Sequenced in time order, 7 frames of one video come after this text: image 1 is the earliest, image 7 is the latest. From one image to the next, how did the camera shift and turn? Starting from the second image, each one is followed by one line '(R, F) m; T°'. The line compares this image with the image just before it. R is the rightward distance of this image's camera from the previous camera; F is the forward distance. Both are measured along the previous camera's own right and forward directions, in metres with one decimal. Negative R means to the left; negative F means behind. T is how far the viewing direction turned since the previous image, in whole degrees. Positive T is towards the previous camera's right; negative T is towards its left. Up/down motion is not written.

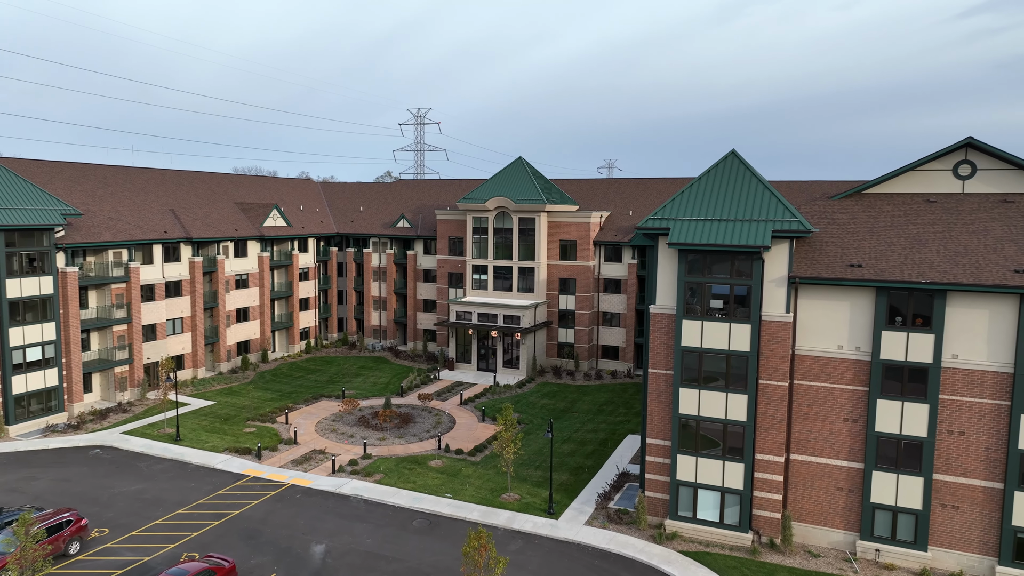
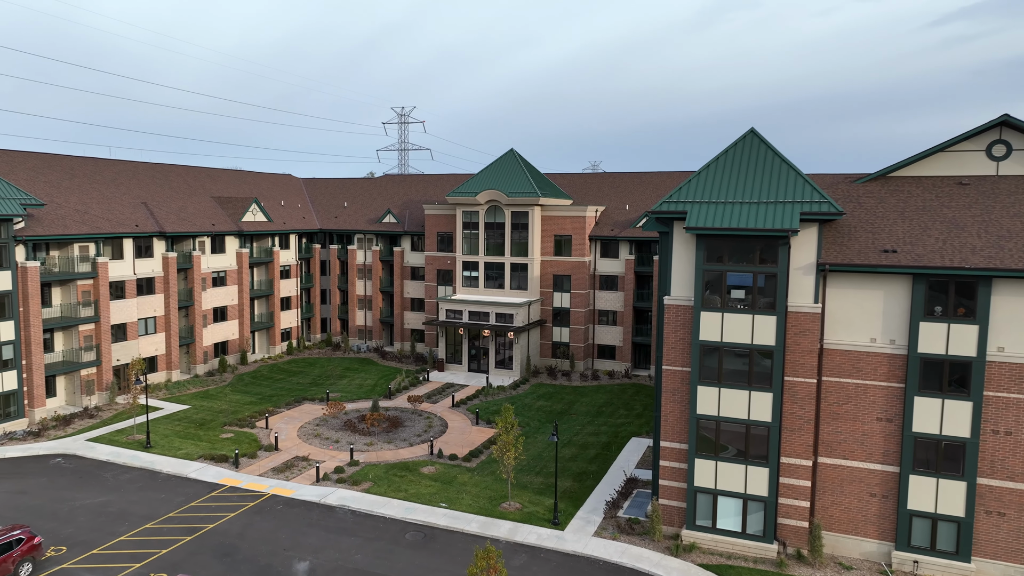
(-0.6, +2.1) m; +1°
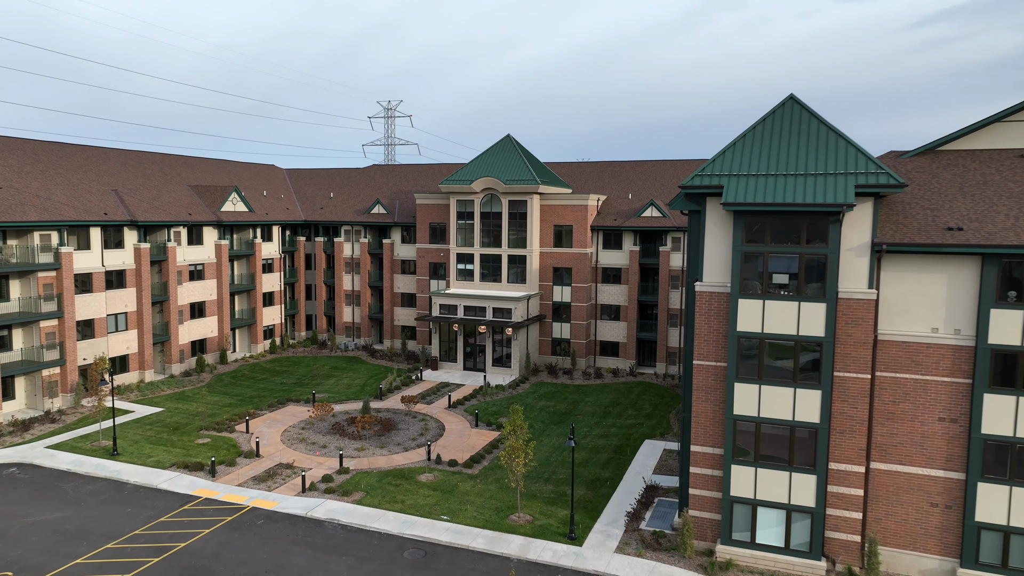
(-0.8, +2.6) m; +1°
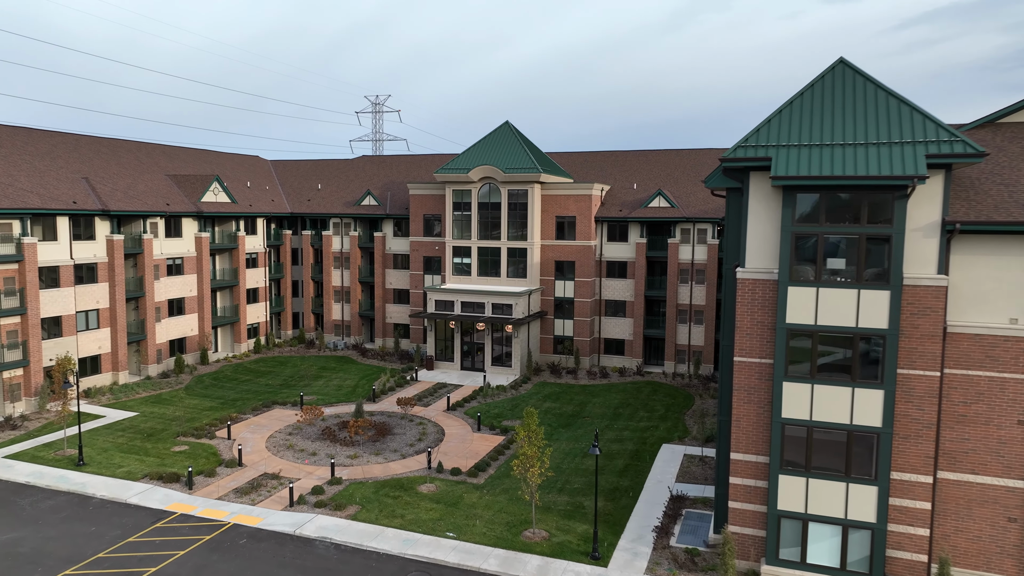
(-0.8, +2.4) m; +1°
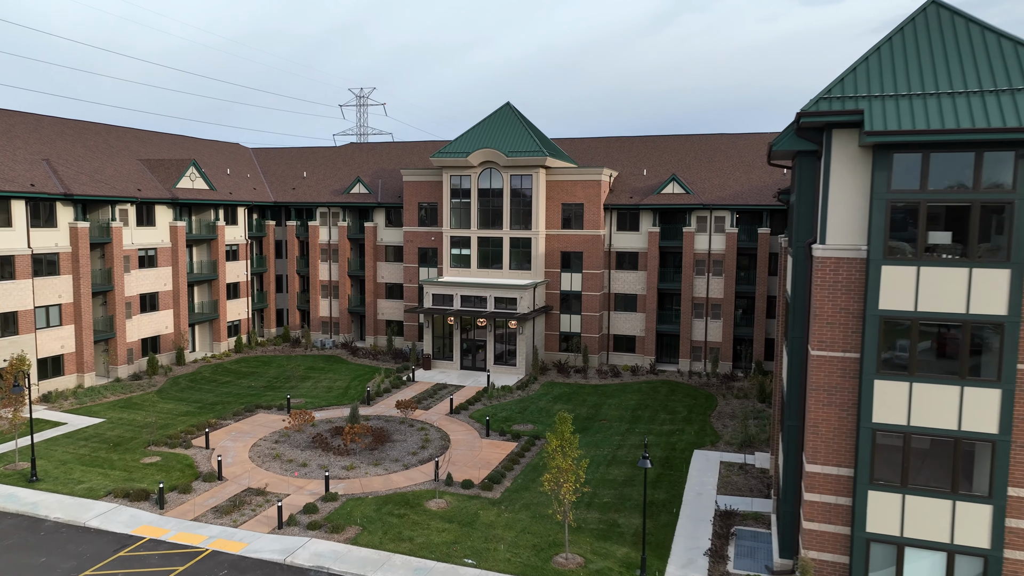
(-1.1, +3.0) m; +1°
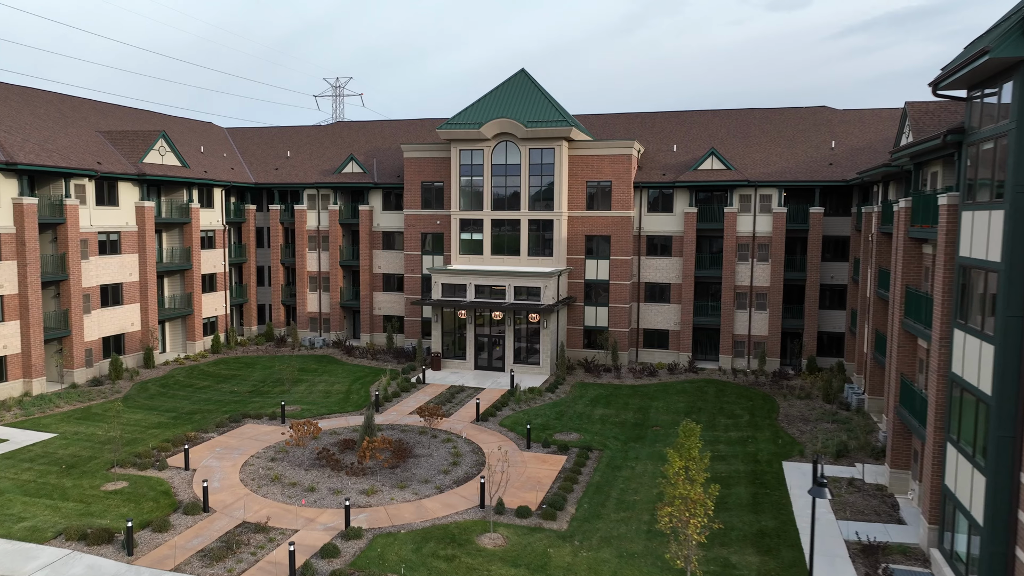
(-2.4, +4.6) m; +2°
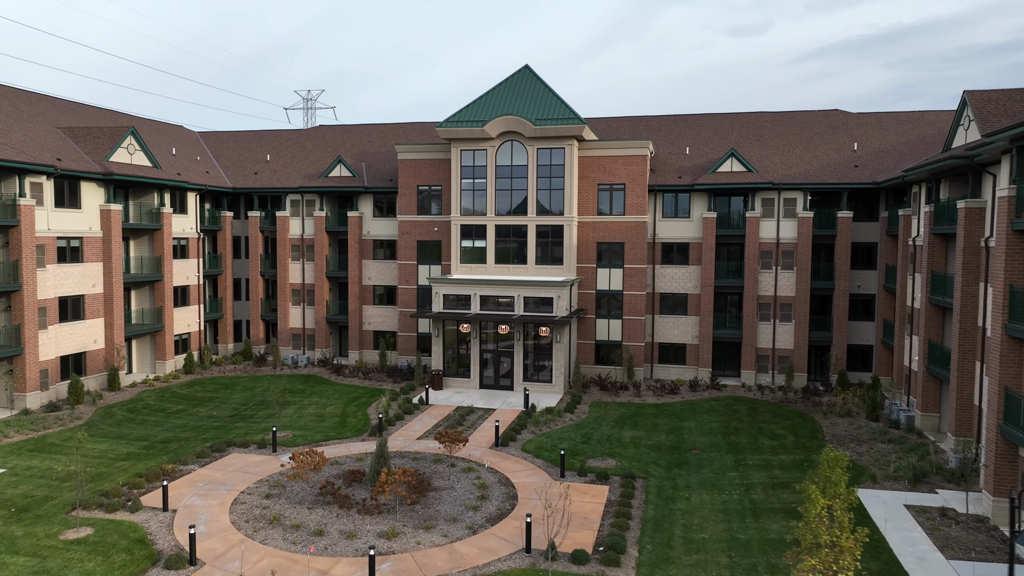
(-1.8, +2.8) m; +3°
